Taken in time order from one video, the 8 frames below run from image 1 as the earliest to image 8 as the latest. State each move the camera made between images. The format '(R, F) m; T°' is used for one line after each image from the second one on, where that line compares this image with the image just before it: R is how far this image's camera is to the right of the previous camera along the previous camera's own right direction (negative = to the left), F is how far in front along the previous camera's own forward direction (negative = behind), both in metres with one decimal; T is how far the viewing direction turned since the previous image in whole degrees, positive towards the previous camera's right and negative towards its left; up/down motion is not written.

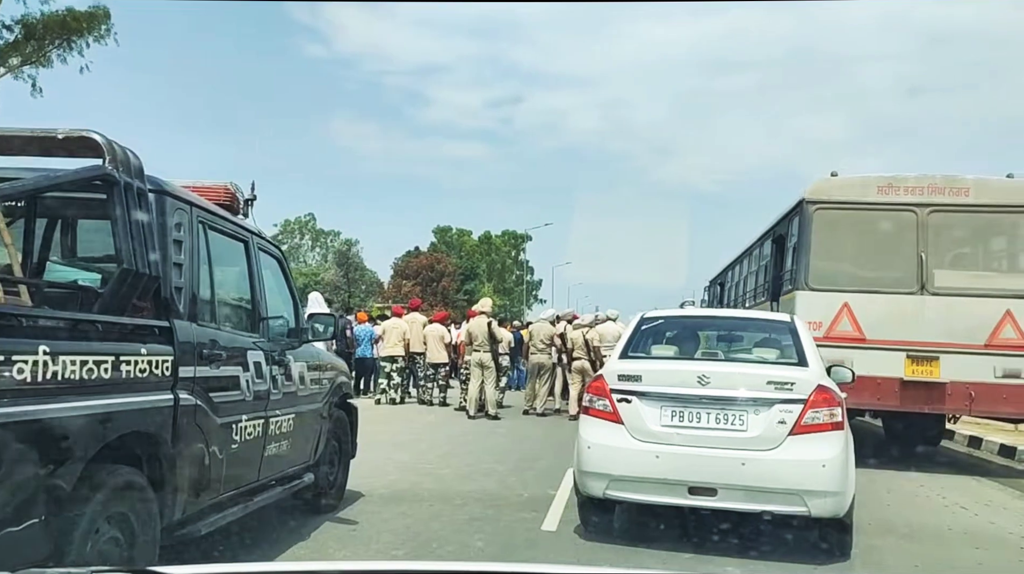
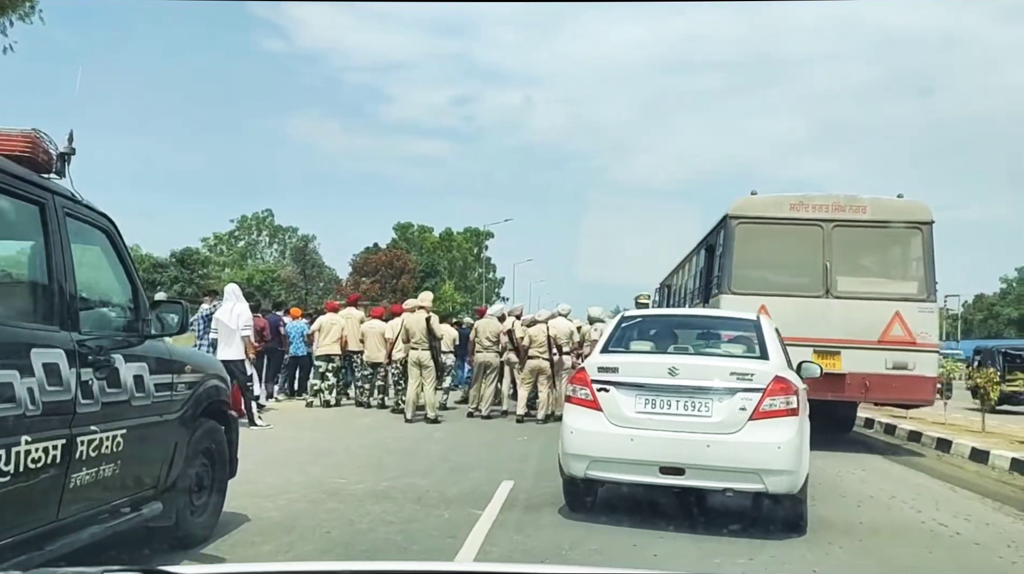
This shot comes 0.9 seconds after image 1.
(+0.3, +1.0) m; +3°
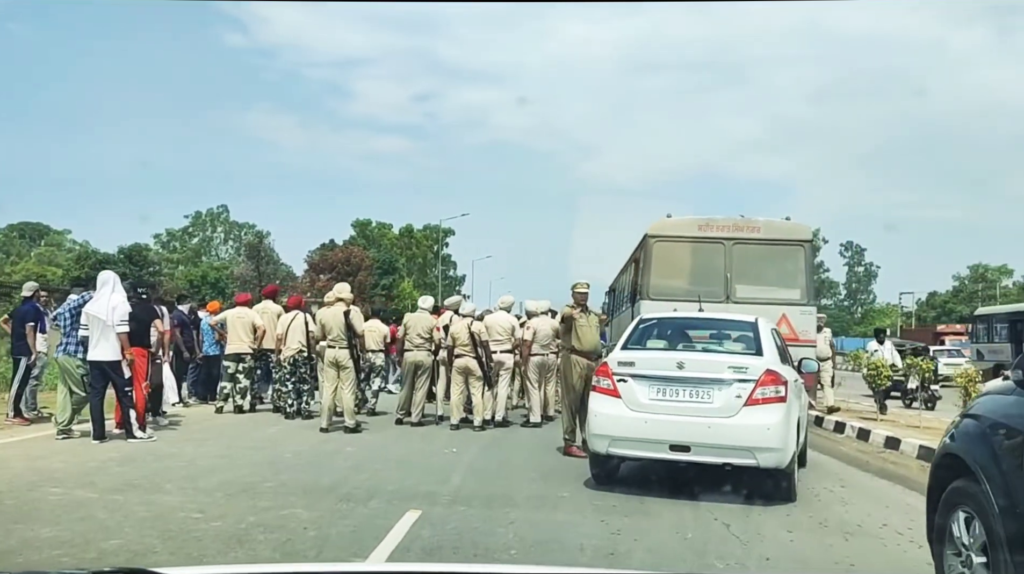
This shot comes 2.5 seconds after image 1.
(+0.4, +1.5) m; +3°
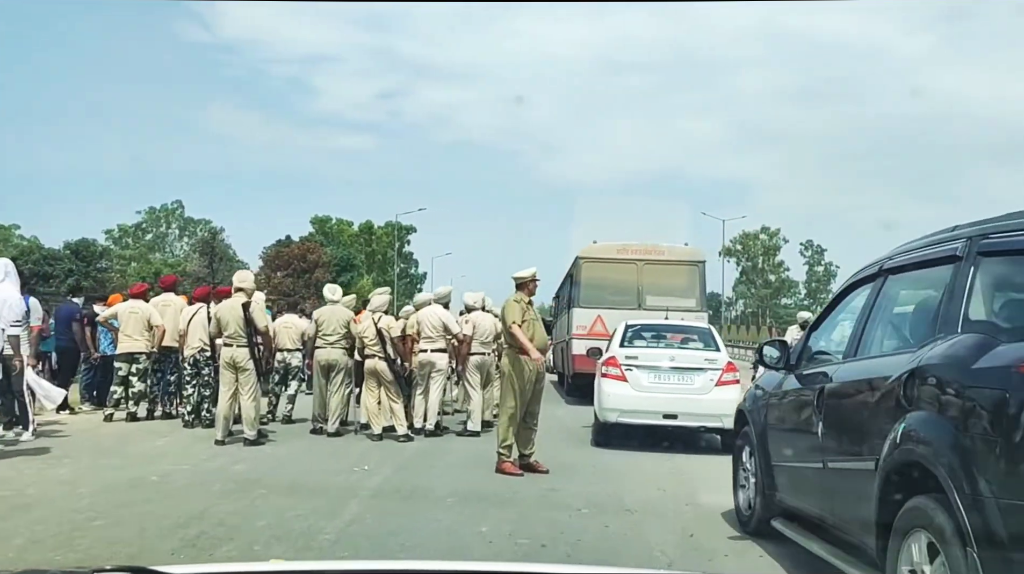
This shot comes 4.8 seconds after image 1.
(+0.4, +1.5) m; +3°
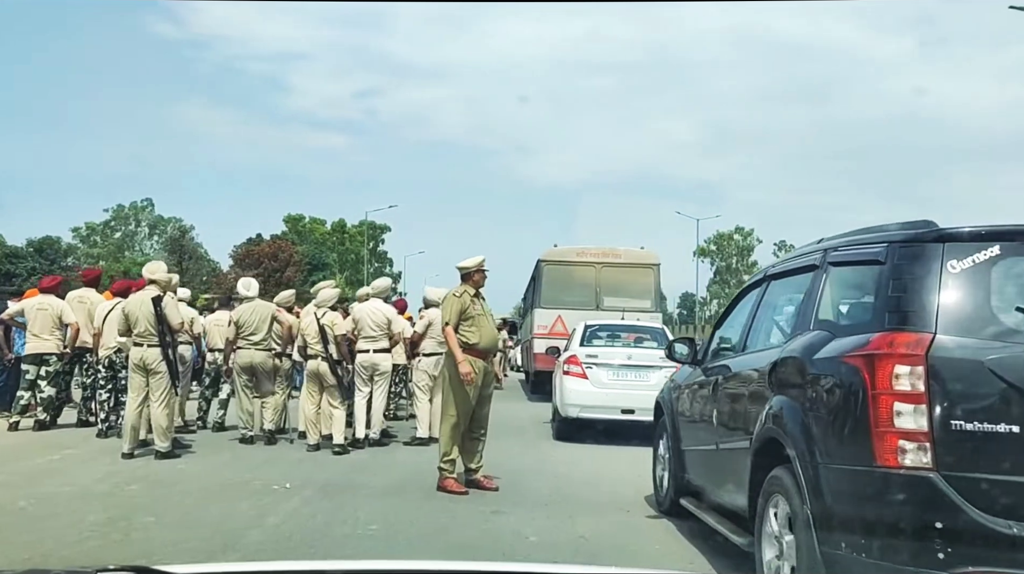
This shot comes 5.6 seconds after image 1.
(+0.3, +1.0) m; +2°
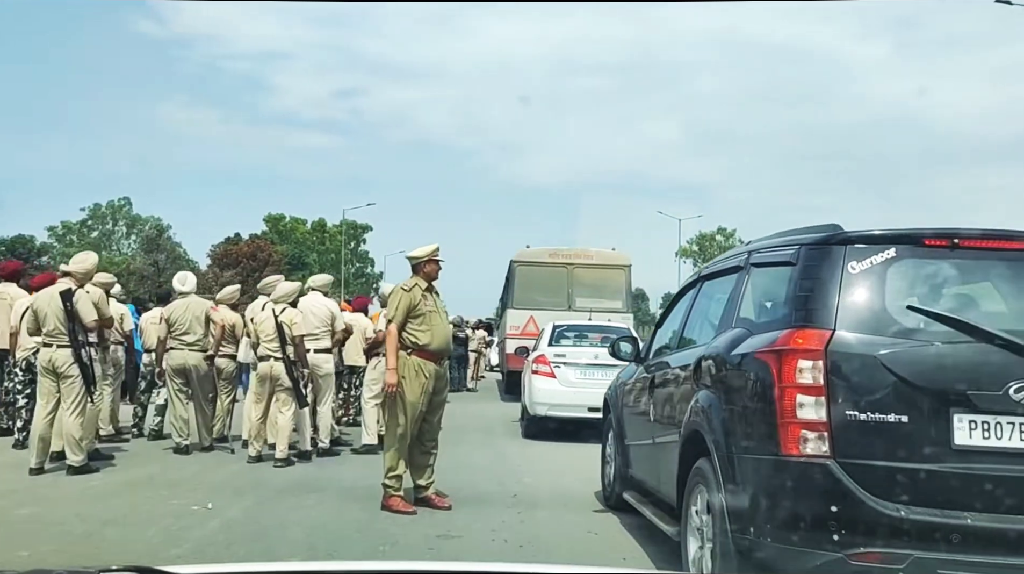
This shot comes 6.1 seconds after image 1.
(+0.3, +0.5) m; +1°
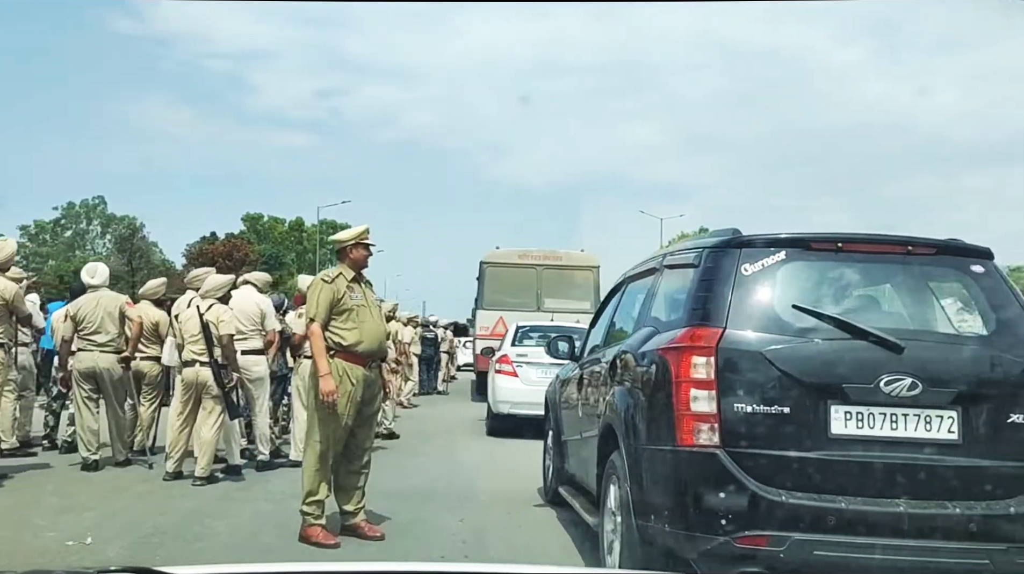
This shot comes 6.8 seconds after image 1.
(+0.3, -0.2) m; +1°
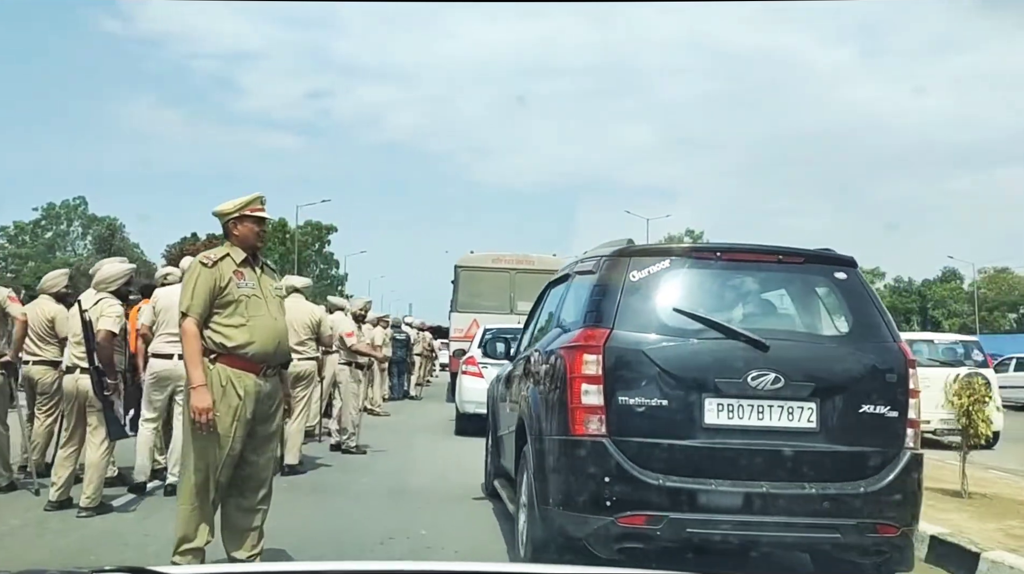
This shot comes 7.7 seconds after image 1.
(+0.4, -0.4) m; +1°
